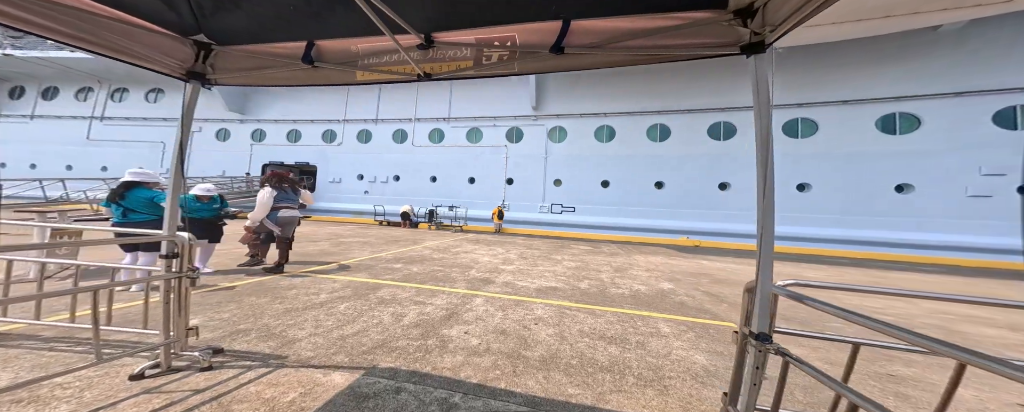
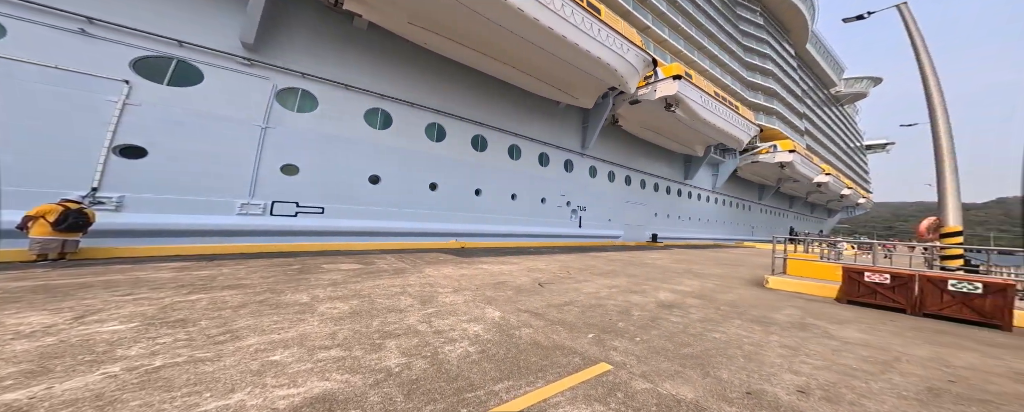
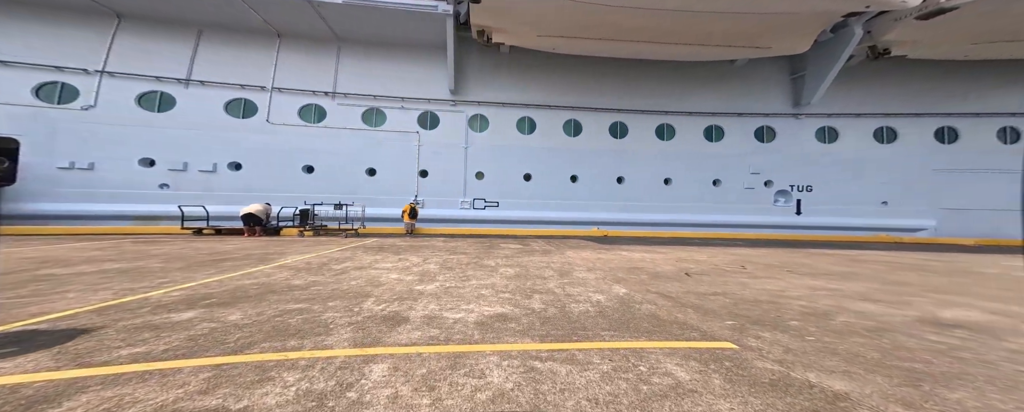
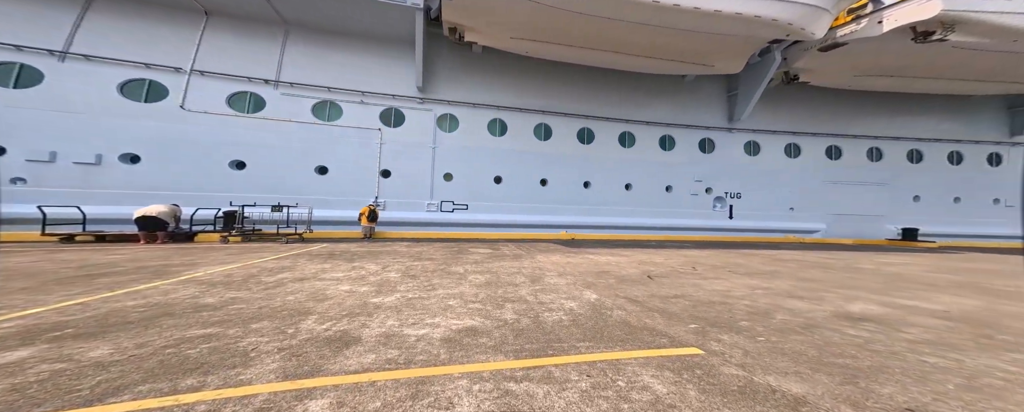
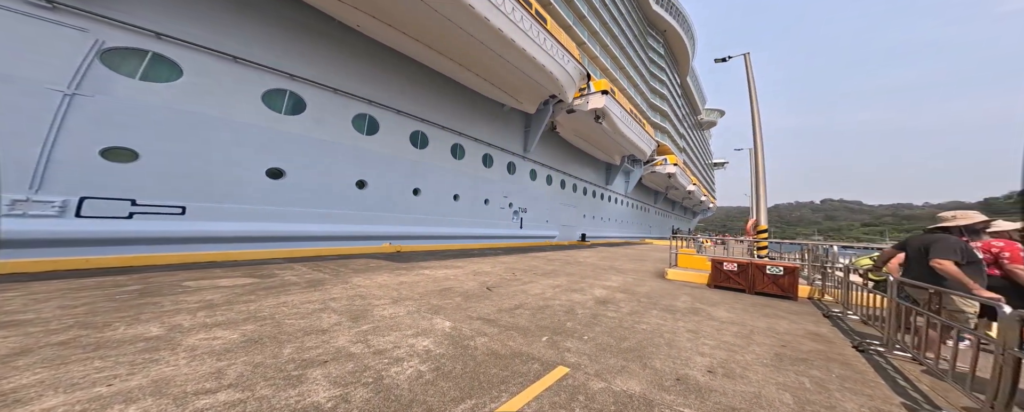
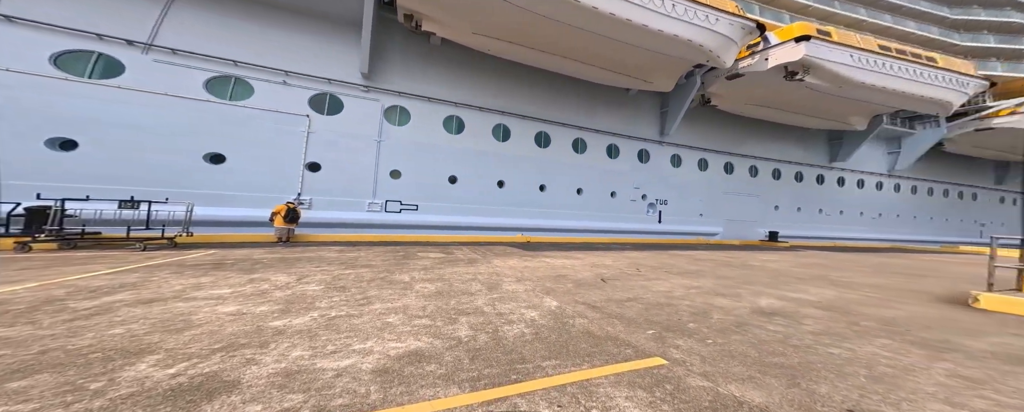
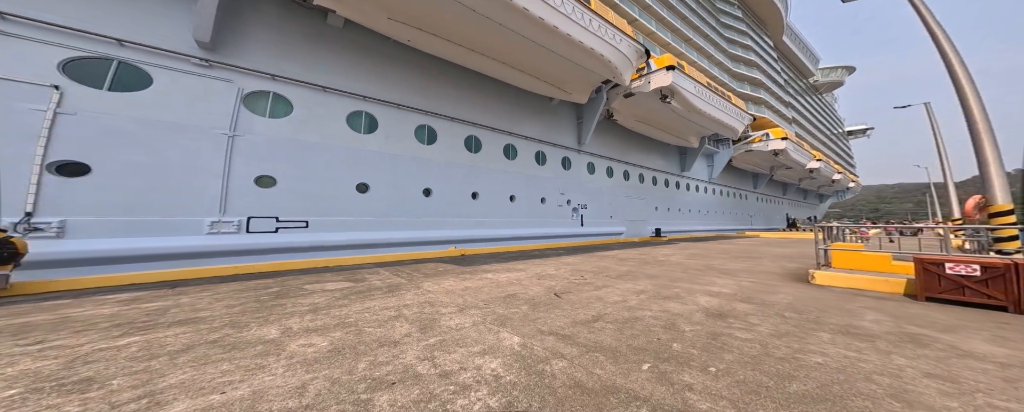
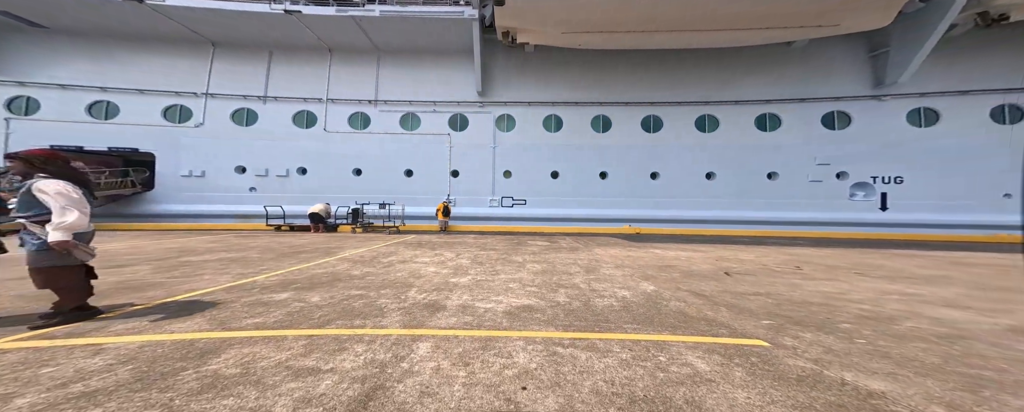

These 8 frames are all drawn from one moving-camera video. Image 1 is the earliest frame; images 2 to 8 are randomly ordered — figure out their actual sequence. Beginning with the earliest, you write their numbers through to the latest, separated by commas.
8, 3, 4, 6, 2, 5, 7
